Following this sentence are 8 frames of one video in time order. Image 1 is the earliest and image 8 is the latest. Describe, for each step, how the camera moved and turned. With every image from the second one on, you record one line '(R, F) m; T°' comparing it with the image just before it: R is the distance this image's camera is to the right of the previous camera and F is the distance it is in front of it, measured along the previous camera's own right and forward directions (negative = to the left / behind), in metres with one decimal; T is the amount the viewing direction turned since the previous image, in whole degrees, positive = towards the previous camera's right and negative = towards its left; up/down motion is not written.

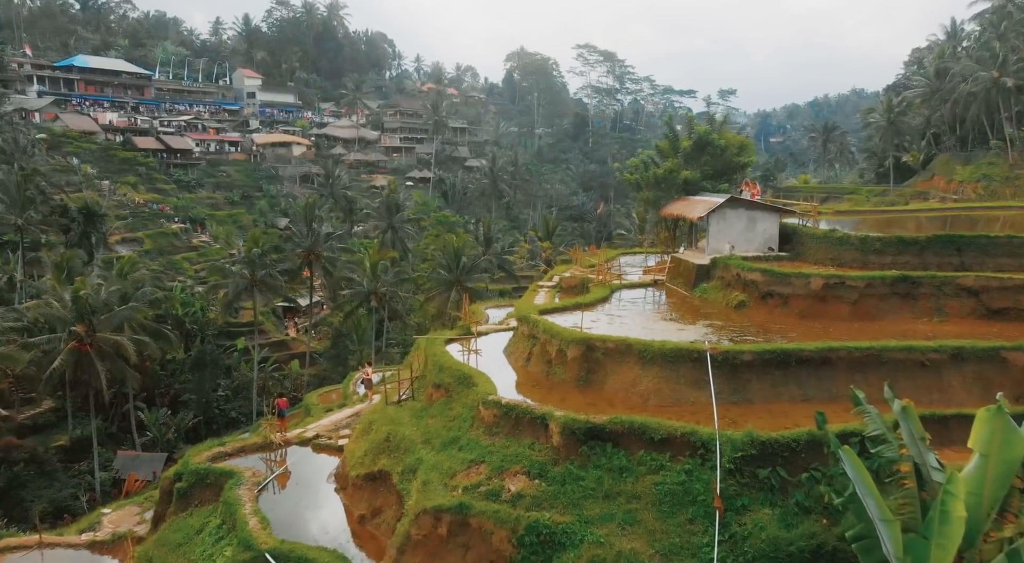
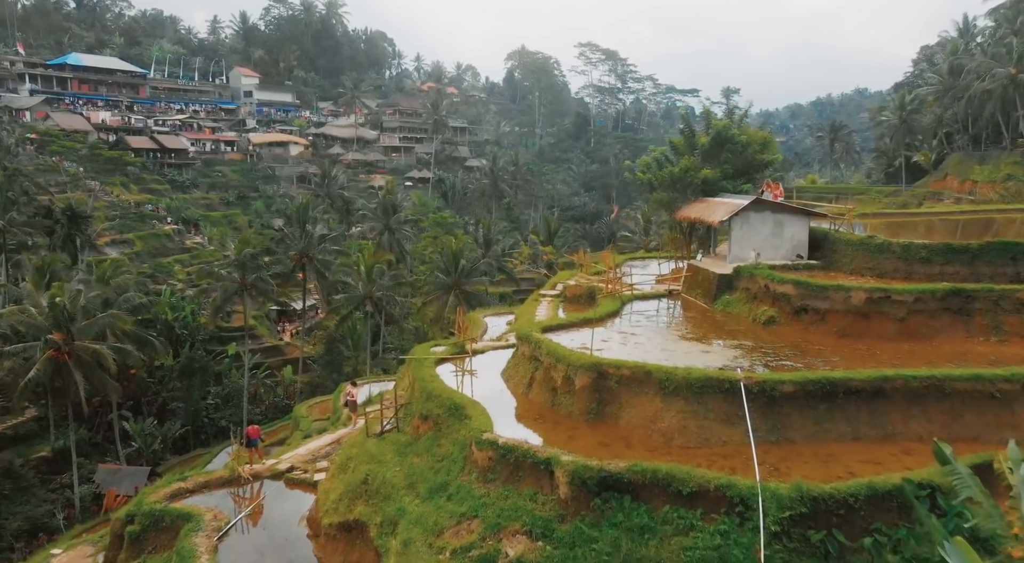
(0.0, +1.4) m; 0°
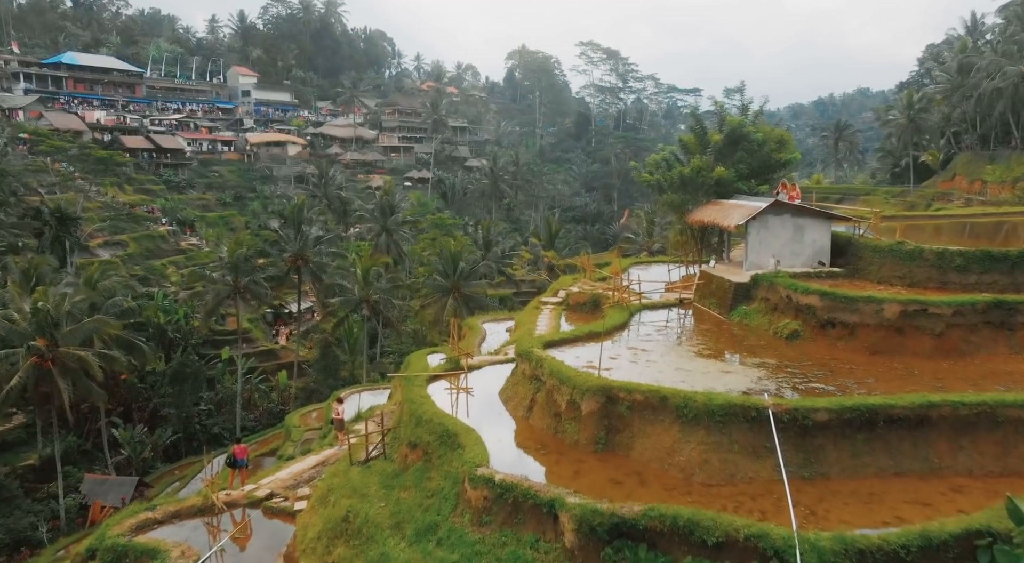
(0.0, +0.9) m; 0°
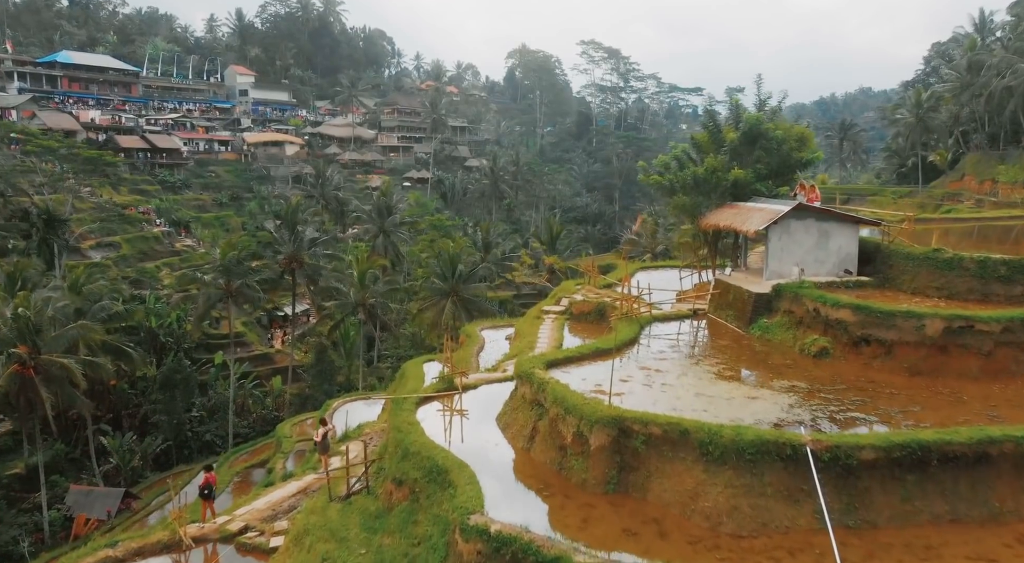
(0.0, +0.9) m; 0°
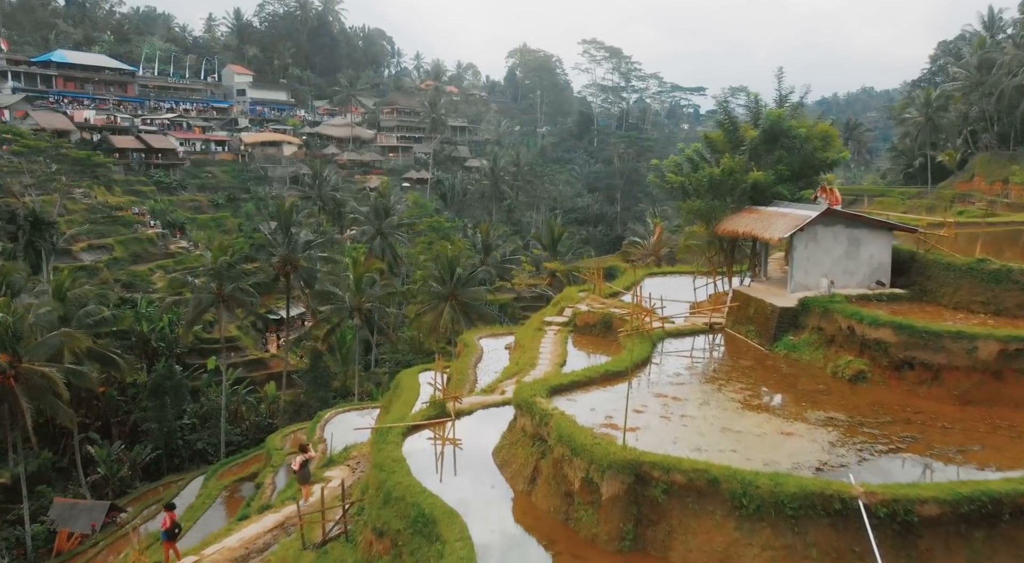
(0.0, +0.9) m; 0°
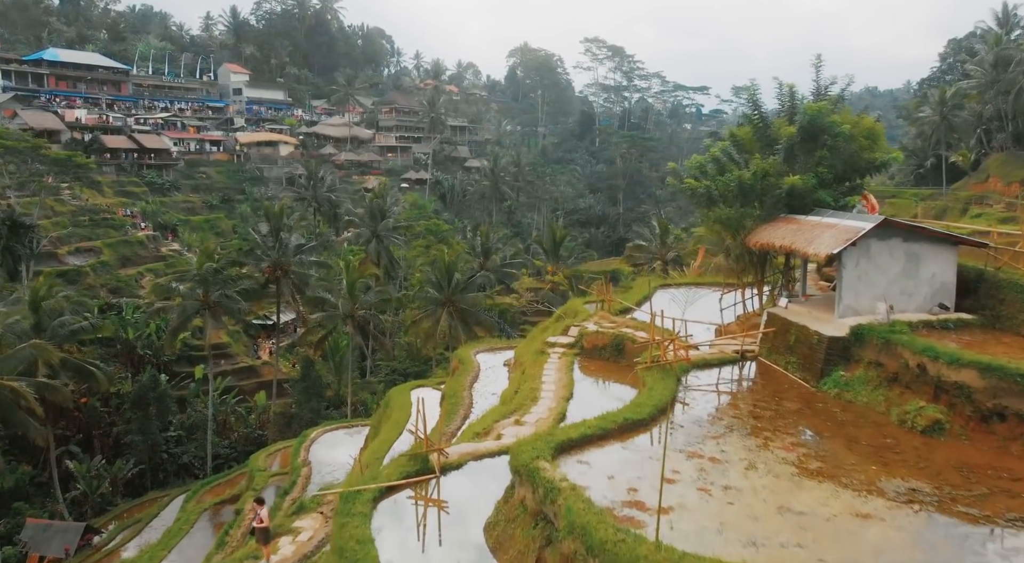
(0.0, +1.4) m; 0°
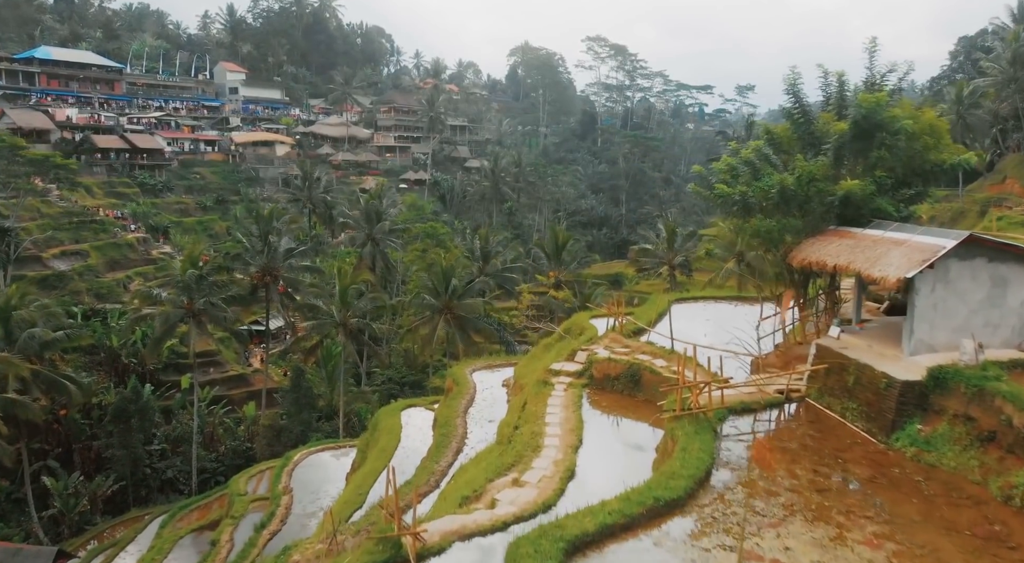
(0.0, +1.5) m; 0°
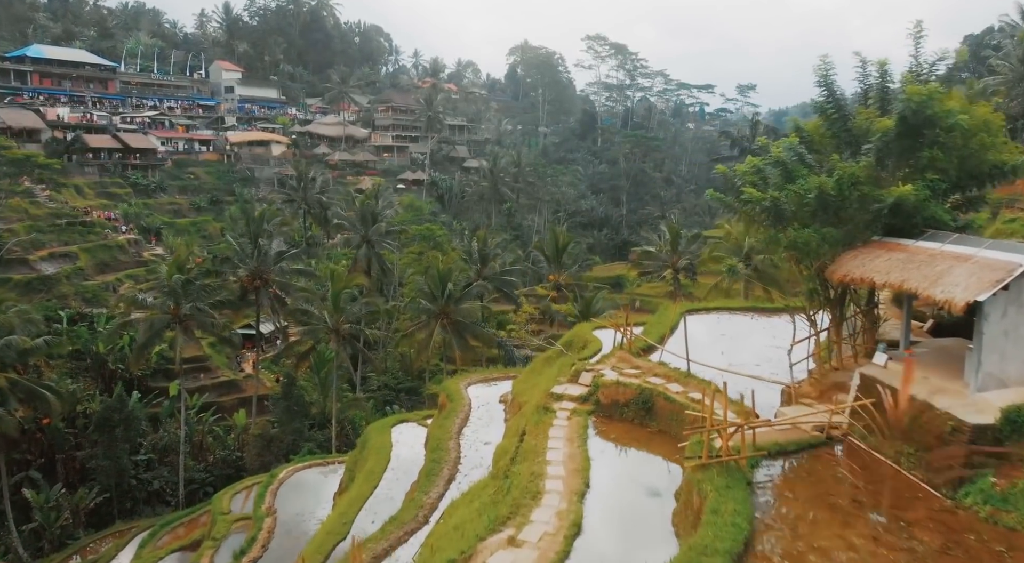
(0.0, +1.0) m; 0°
